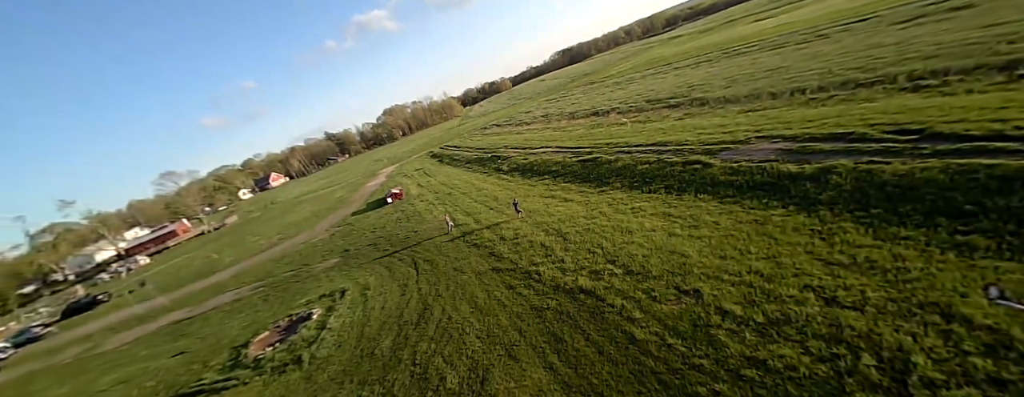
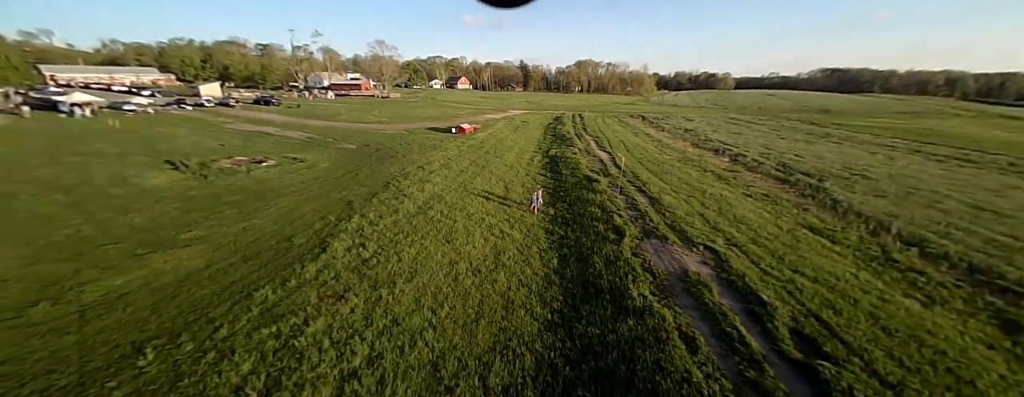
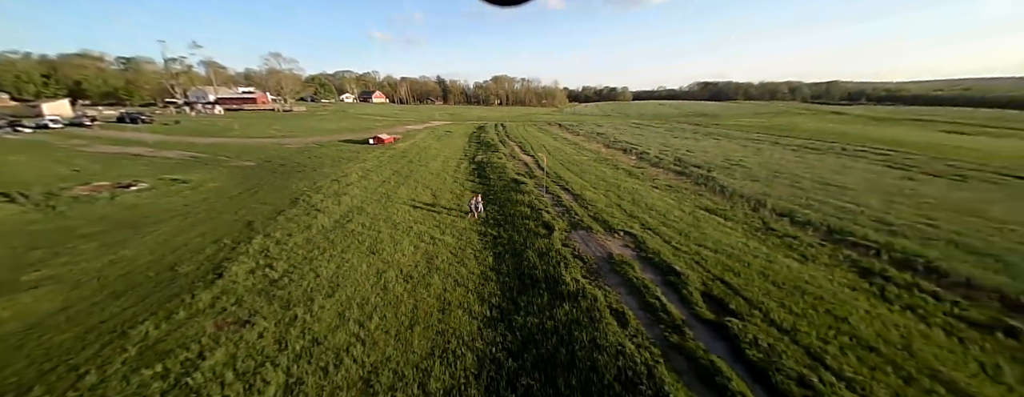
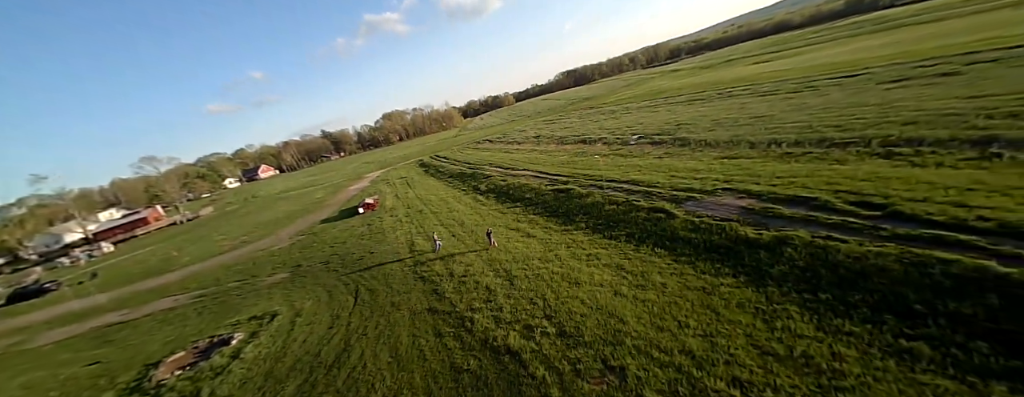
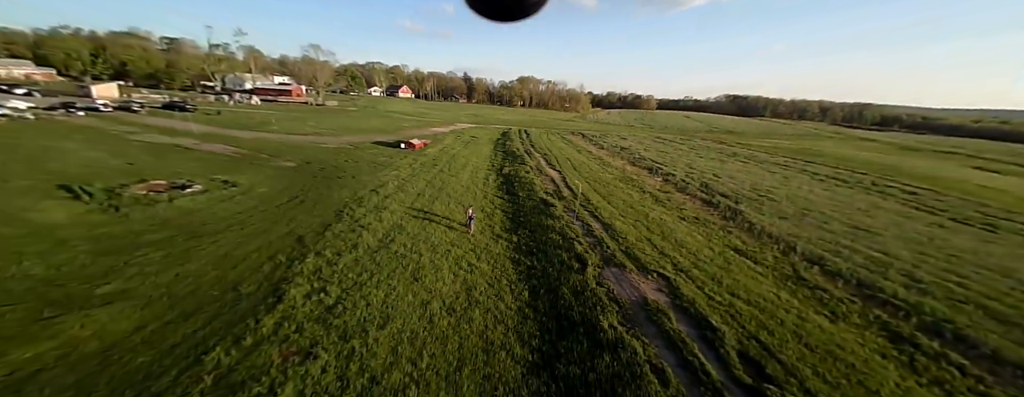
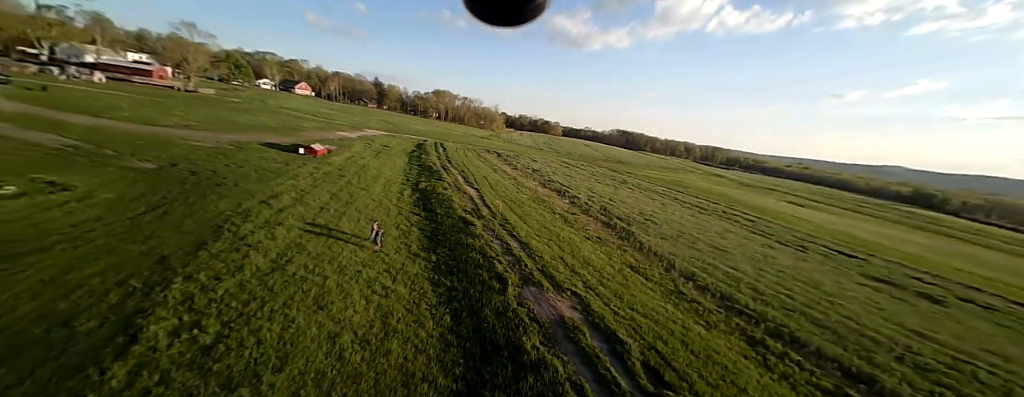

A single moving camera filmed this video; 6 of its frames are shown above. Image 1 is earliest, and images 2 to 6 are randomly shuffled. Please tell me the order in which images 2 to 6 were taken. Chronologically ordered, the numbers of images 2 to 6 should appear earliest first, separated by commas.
4, 6, 5, 2, 3
